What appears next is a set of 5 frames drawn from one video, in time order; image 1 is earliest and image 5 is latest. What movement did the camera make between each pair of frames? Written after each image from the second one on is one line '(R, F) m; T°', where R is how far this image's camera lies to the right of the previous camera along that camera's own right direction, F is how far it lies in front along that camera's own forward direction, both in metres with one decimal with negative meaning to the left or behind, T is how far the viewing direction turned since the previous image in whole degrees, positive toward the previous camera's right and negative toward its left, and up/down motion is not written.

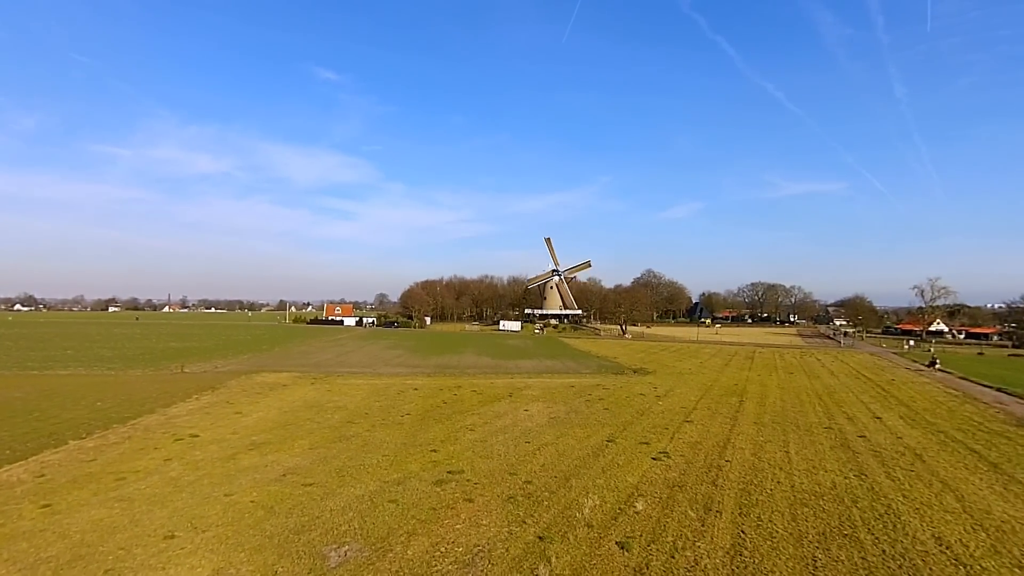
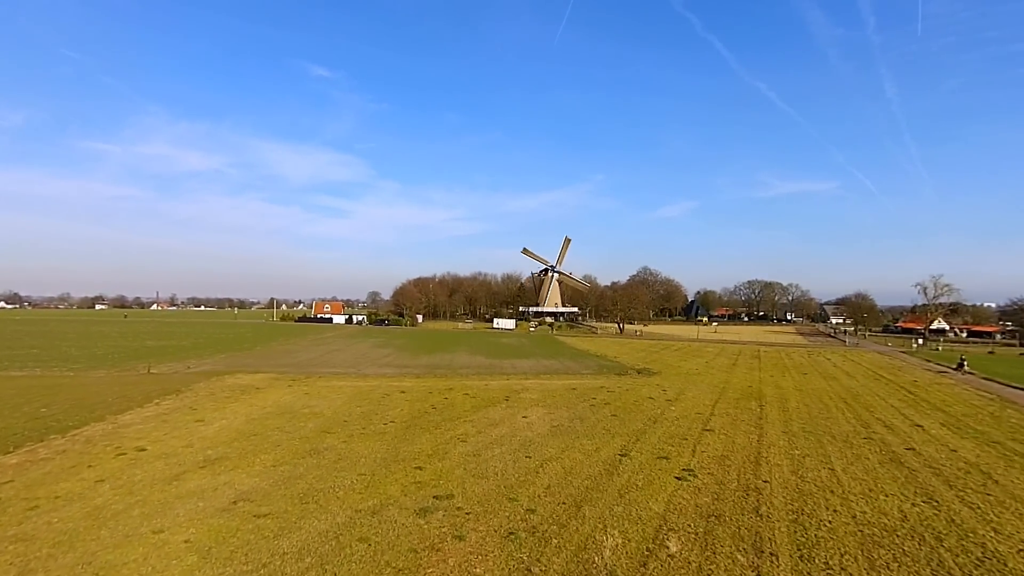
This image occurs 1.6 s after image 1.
(-0.1, +2.3) m; +1°
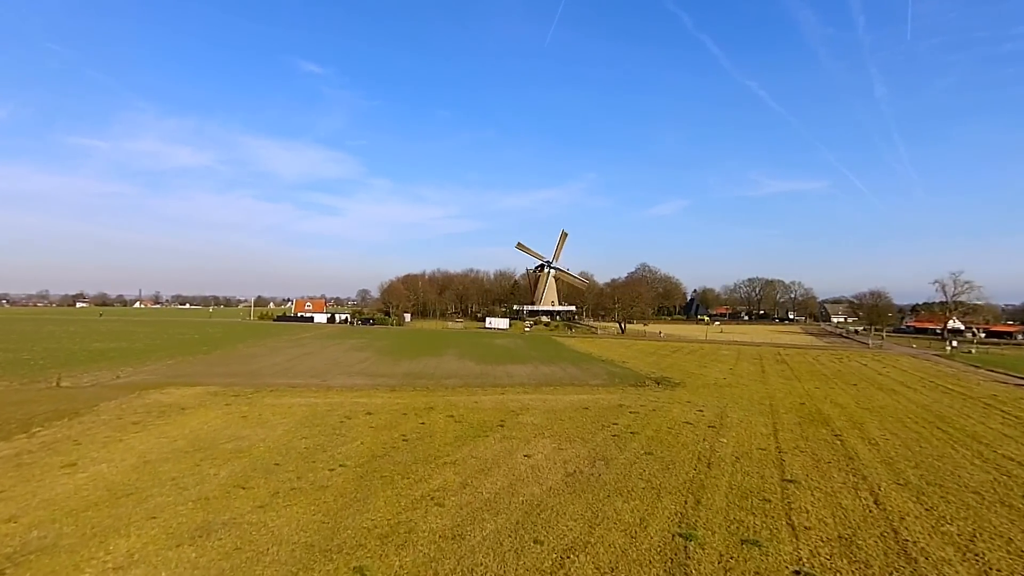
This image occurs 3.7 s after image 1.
(-0.1, +5.2) m; +1°
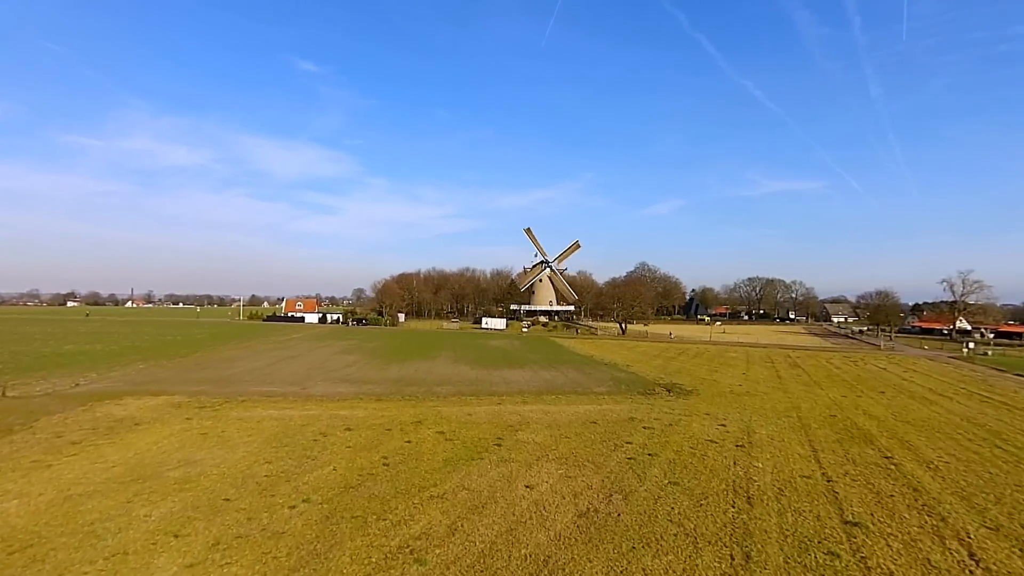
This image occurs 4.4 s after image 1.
(-0.1, +2.3) m; 0°
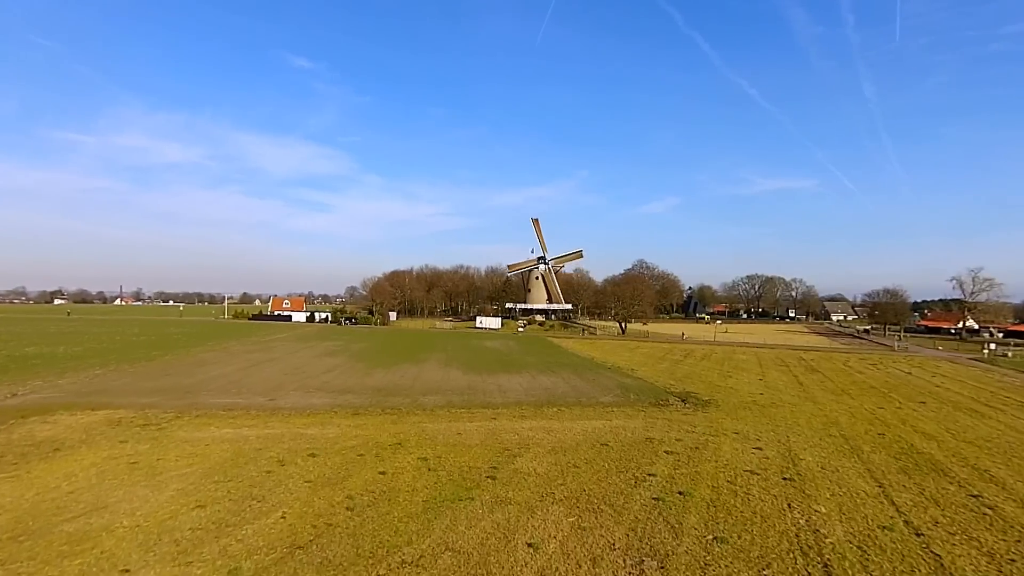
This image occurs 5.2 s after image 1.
(-0.1, +2.8) m; +1°
